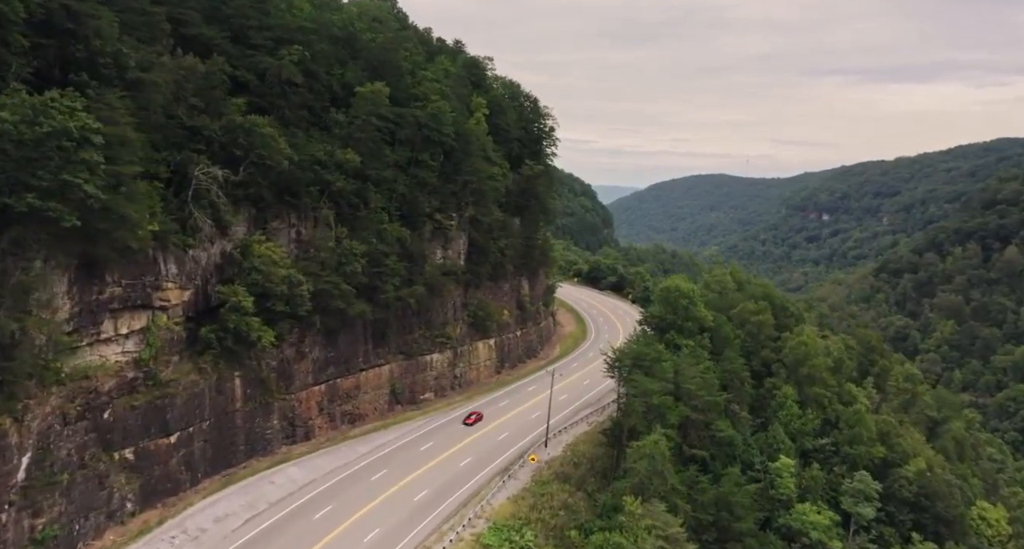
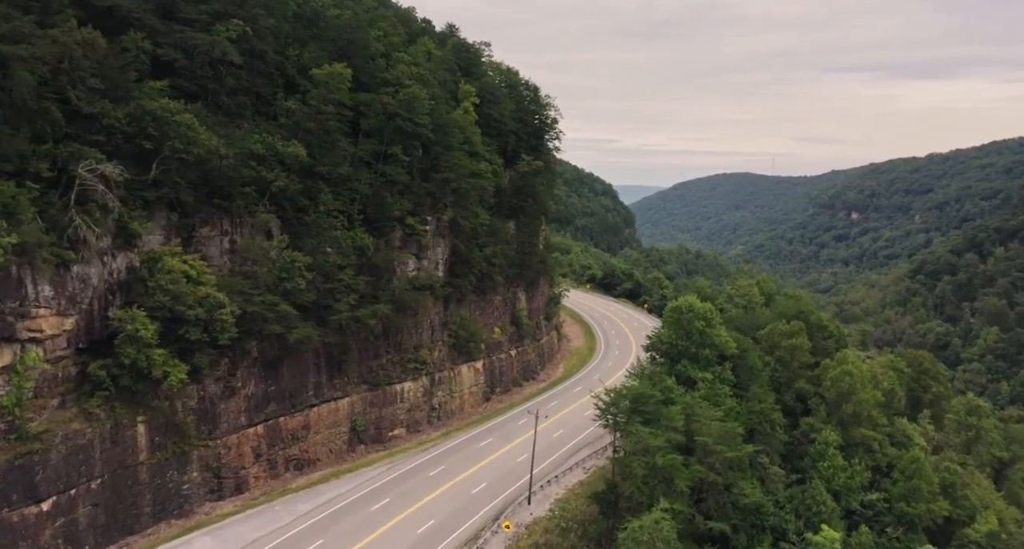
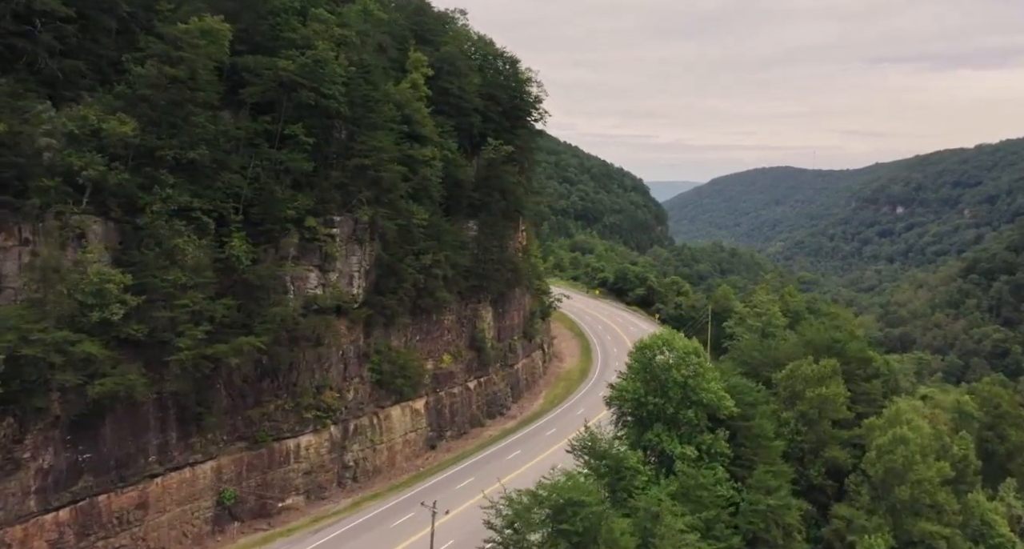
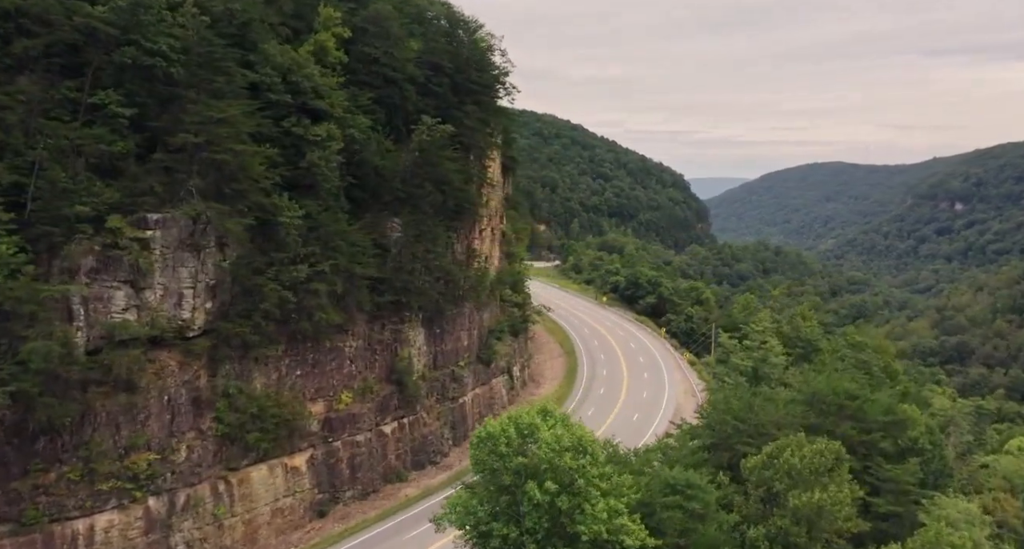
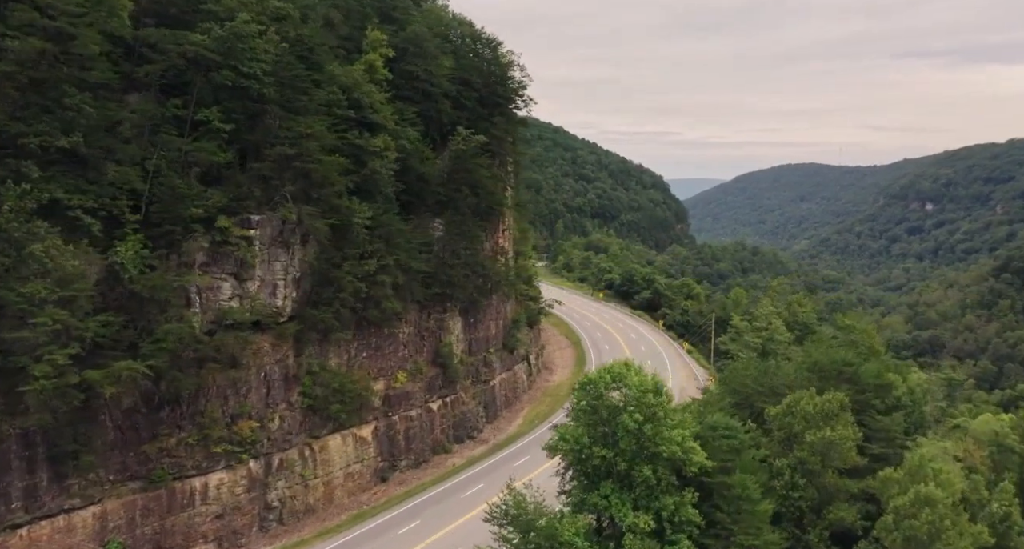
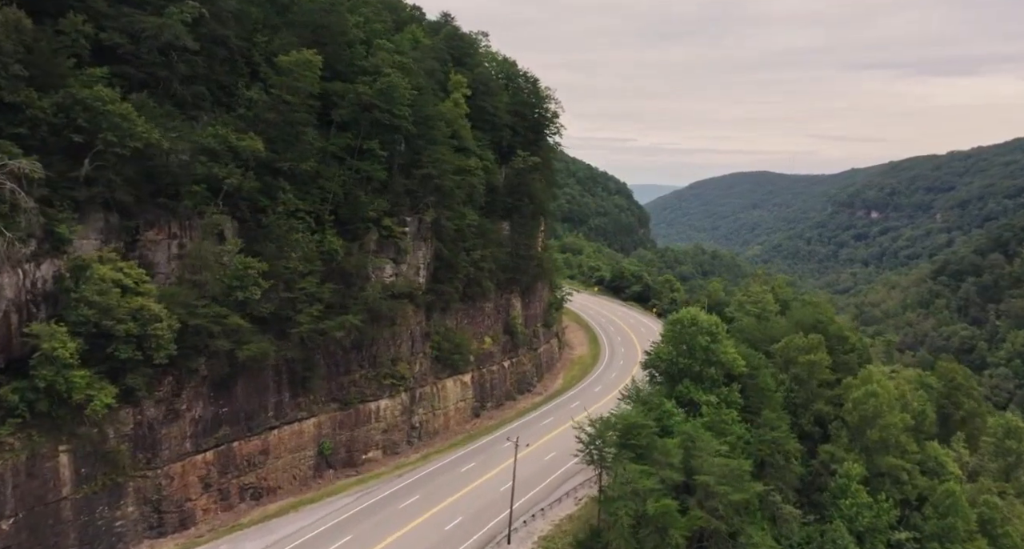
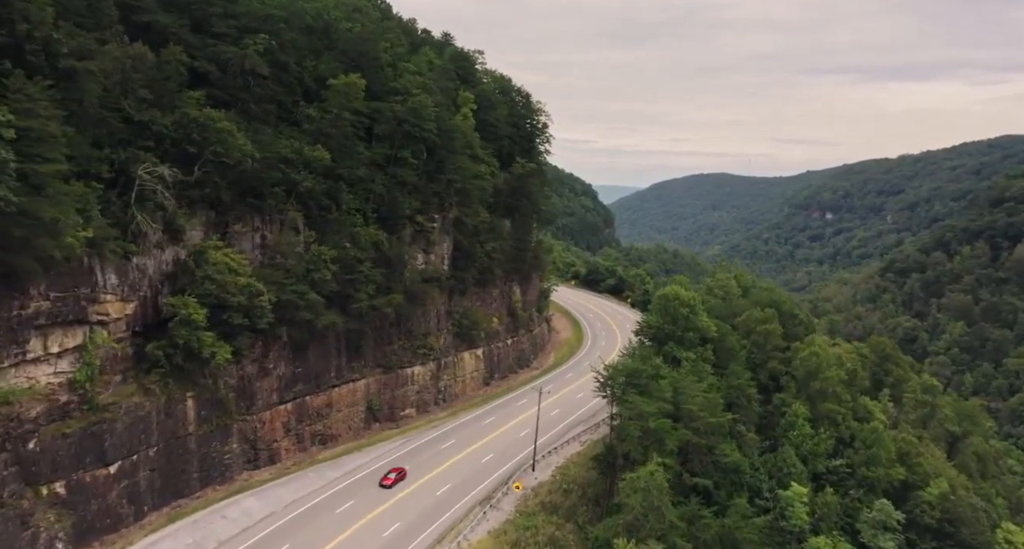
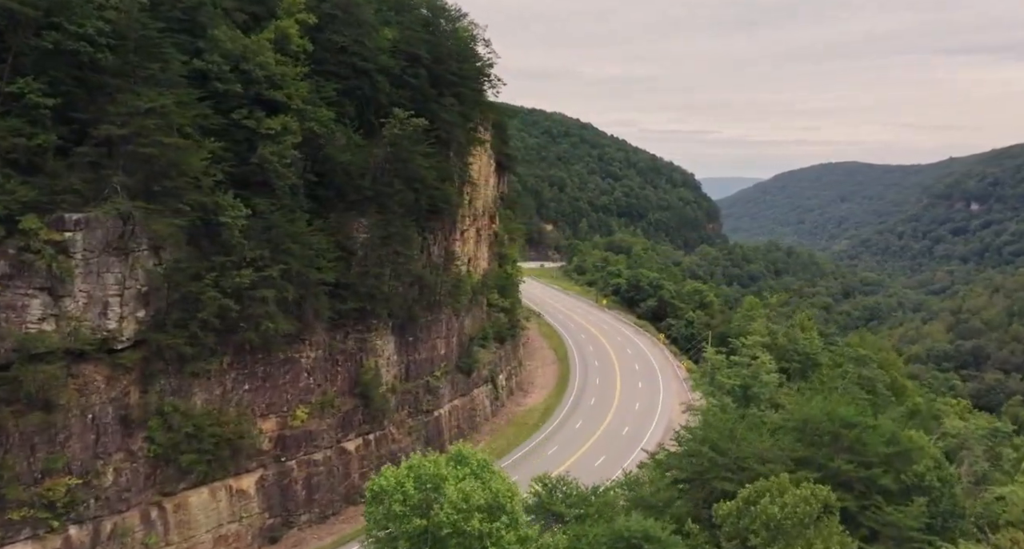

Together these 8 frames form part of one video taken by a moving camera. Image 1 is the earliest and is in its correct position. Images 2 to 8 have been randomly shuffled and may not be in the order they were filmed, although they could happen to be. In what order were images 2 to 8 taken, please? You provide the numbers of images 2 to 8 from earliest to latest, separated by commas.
7, 2, 6, 3, 5, 4, 8
